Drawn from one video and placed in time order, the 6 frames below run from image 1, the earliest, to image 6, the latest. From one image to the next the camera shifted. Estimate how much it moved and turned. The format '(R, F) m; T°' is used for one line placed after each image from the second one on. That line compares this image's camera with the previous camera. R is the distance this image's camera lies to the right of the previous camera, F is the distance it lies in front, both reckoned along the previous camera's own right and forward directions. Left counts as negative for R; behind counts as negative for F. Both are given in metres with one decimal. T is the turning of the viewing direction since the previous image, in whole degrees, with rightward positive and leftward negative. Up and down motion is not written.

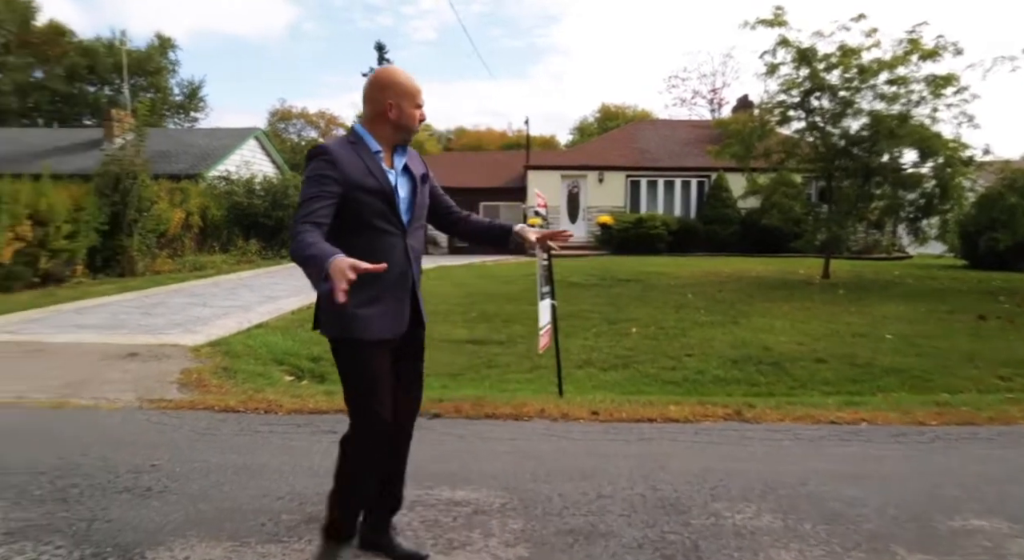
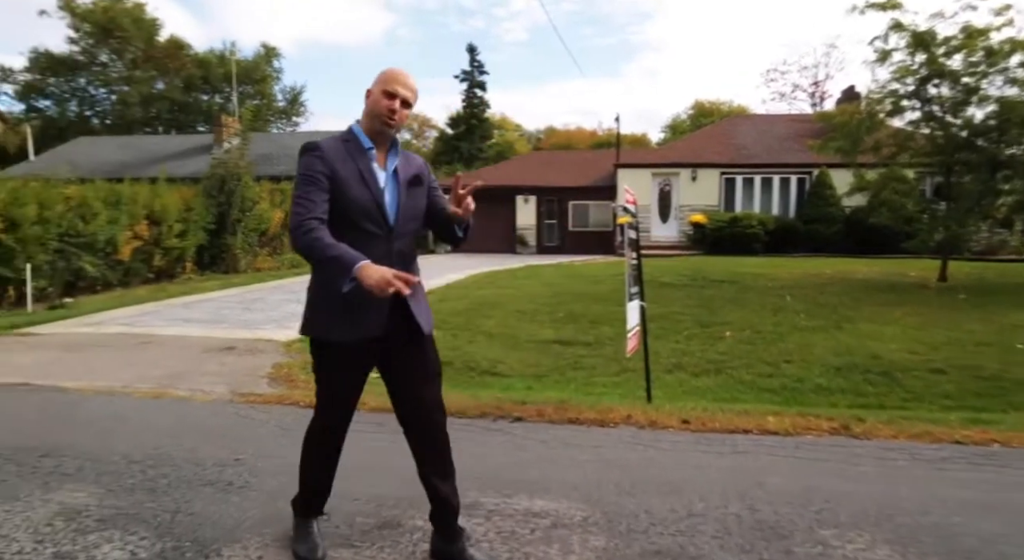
(0.0, +0.2) m; -7°
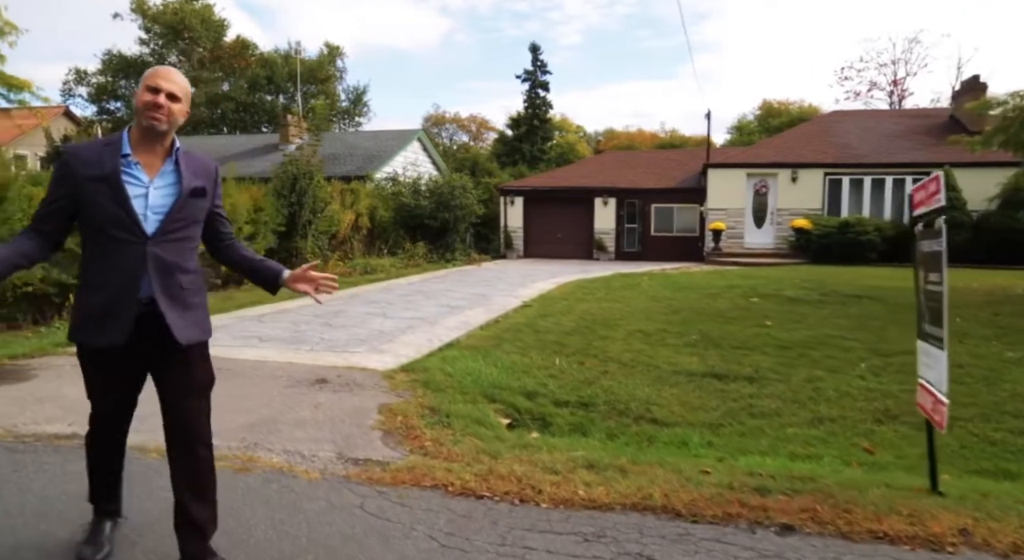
(-1.0, +1.6) m; -4°
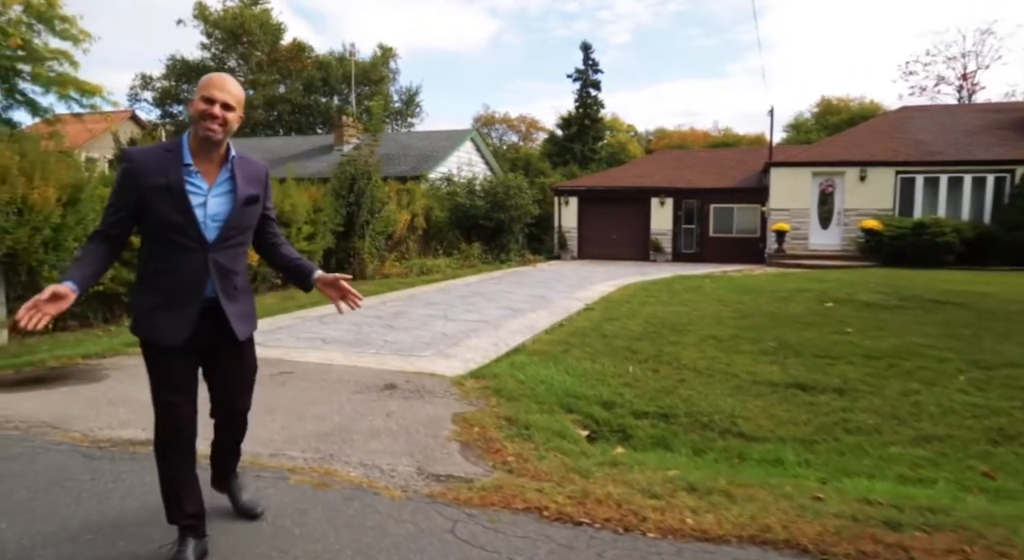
(-0.2, +0.3) m; -4°
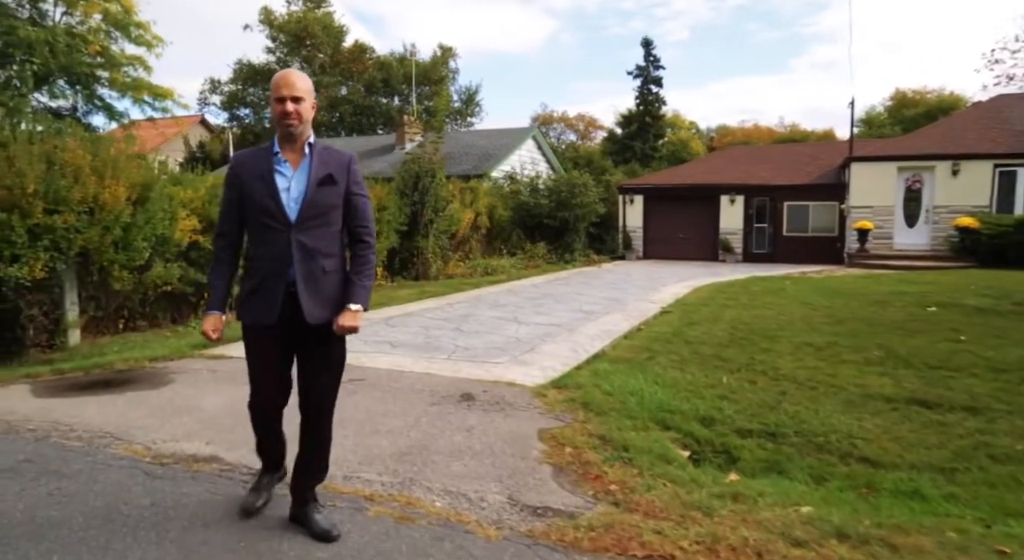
(-0.2, +0.5) m; -5°
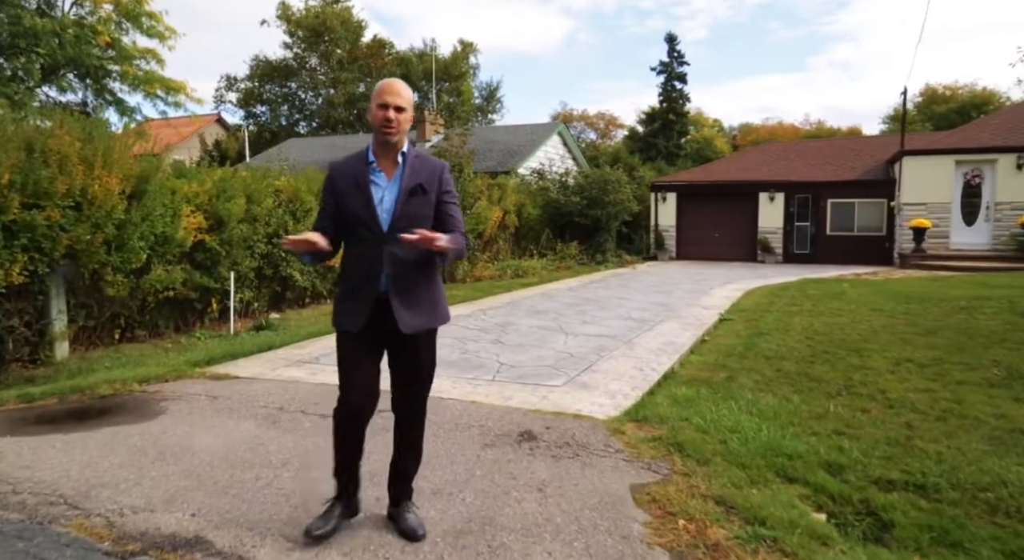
(-0.3, +1.1) m; -1°
